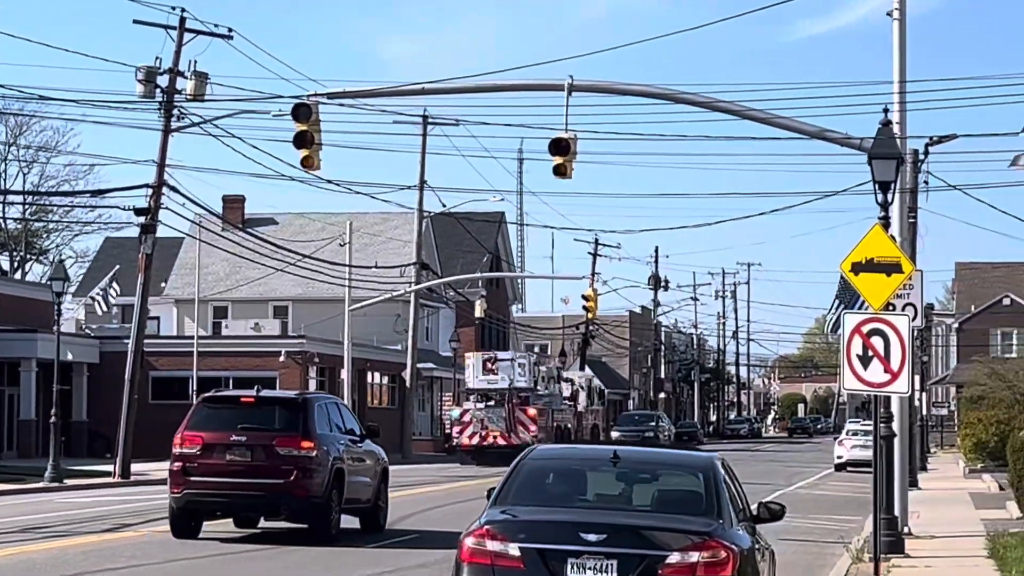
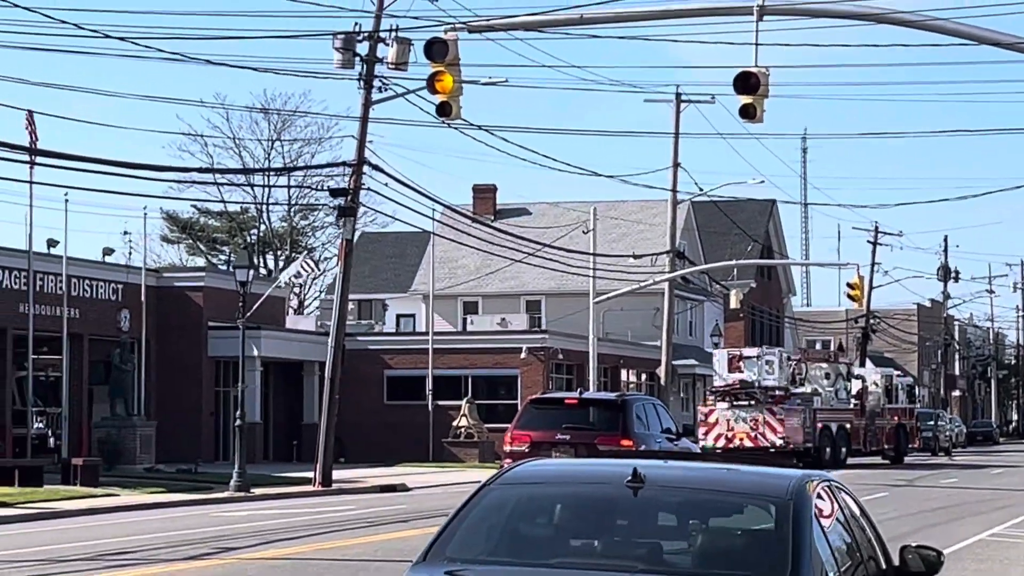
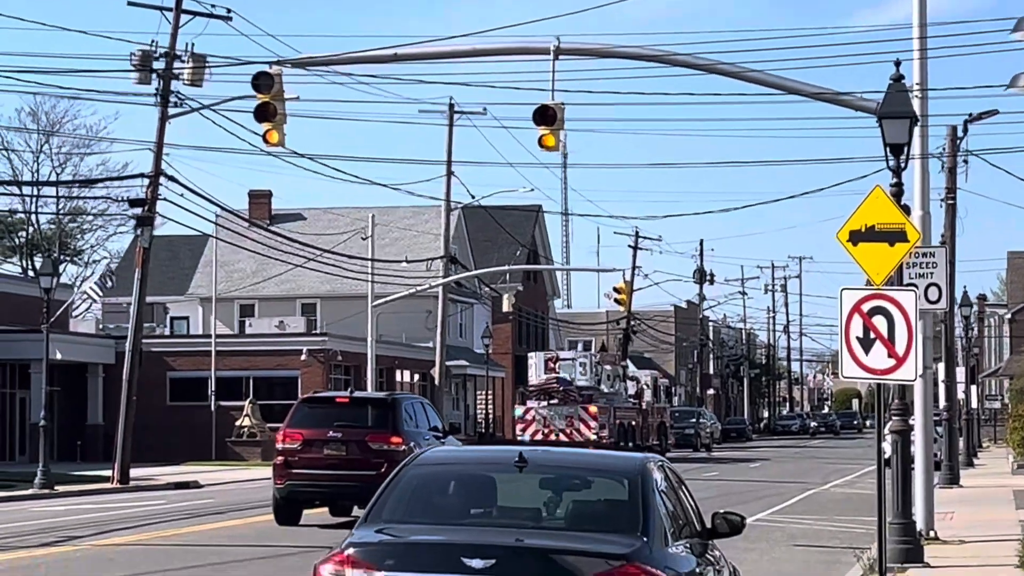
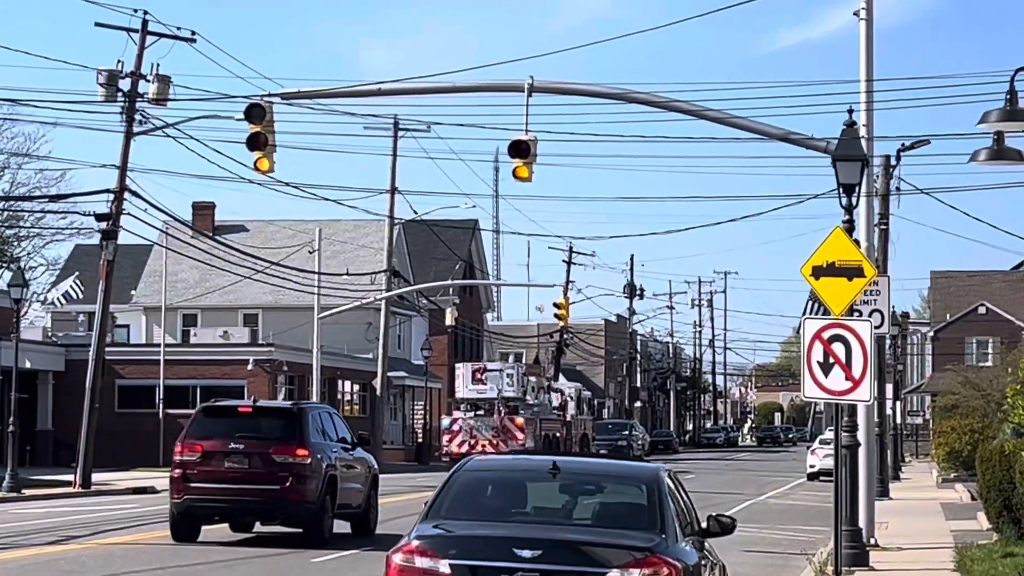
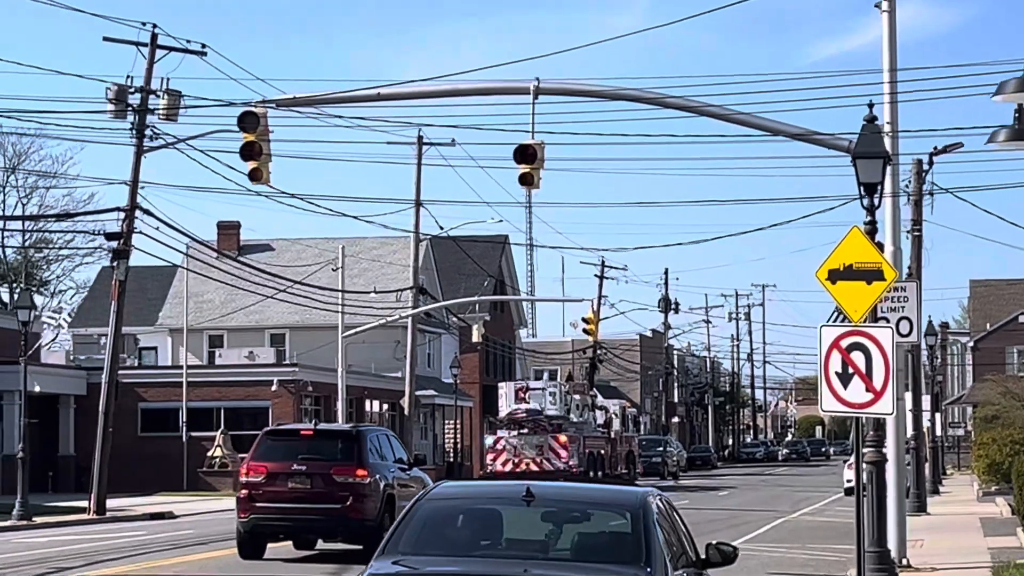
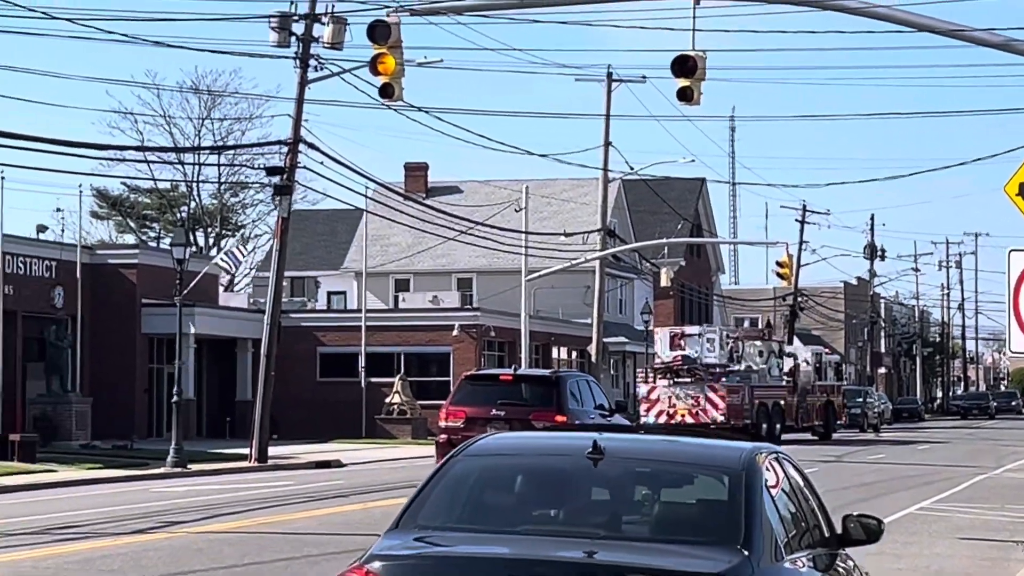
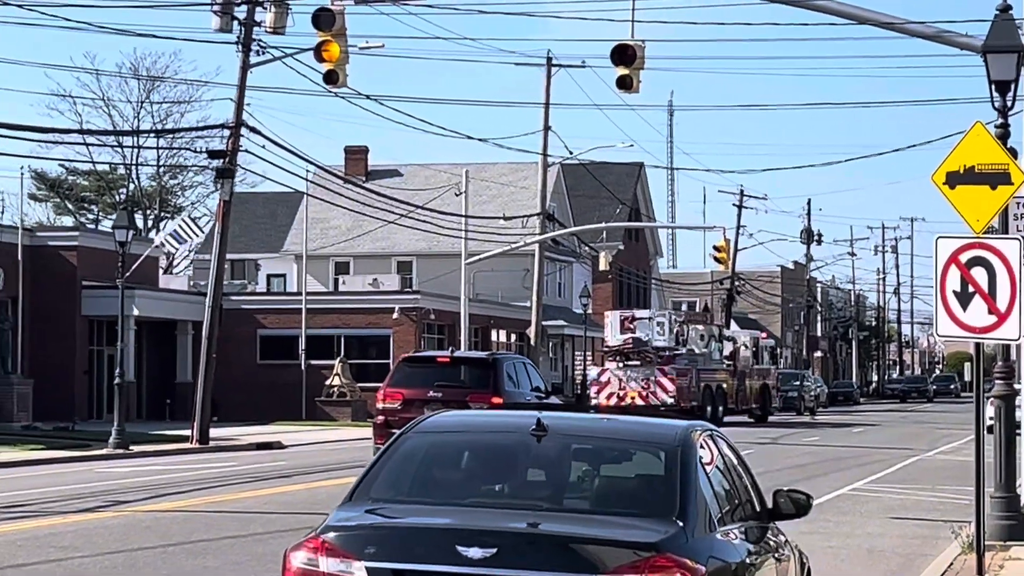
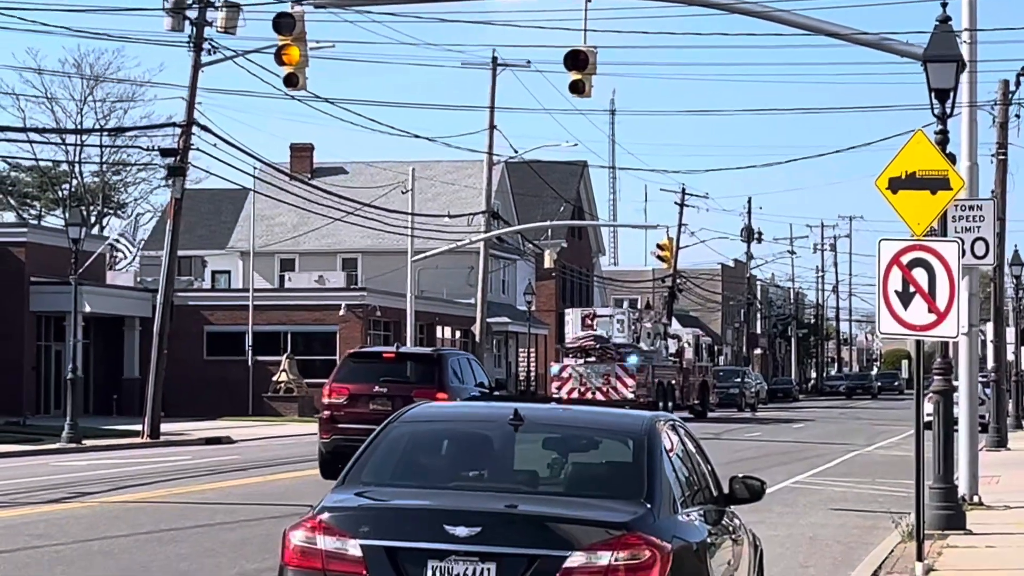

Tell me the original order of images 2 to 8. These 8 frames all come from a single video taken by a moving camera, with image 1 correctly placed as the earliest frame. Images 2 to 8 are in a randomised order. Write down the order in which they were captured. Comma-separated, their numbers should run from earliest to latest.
4, 5, 3, 8, 7, 6, 2
